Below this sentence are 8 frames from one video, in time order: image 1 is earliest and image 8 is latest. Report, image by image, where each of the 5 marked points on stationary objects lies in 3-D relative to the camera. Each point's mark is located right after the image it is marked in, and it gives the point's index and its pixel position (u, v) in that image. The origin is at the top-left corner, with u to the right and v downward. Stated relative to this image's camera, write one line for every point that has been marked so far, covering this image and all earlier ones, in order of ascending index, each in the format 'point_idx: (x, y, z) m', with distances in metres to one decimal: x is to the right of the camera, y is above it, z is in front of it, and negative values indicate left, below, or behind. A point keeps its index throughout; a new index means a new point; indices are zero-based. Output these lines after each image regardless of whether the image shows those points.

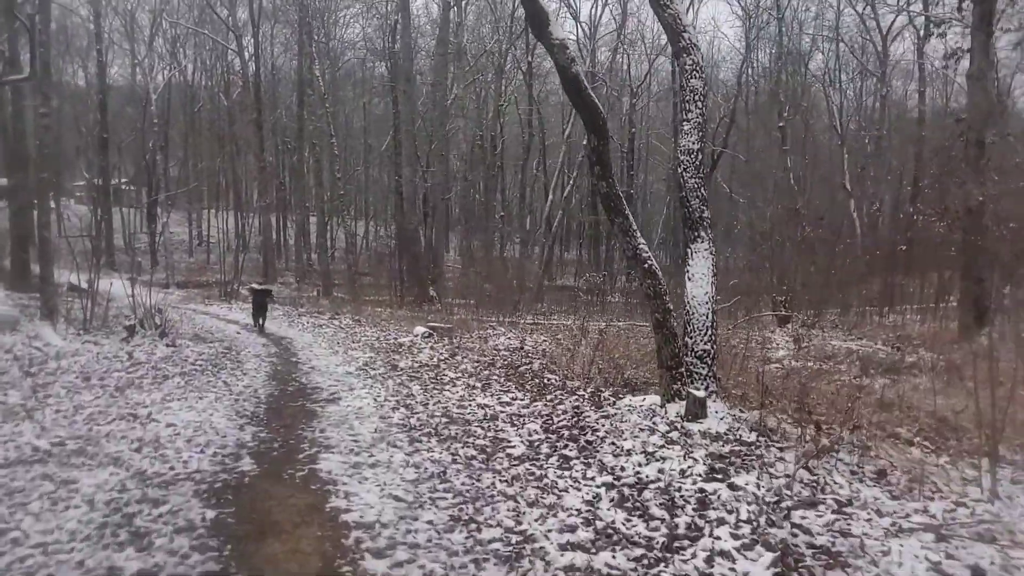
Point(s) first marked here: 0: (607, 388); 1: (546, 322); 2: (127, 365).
0: (+1.0, -1.0, +7.6) m
1: (+0.7, -0.7, +15.4) m
2: (-4.3, -0.9, +8.2) m
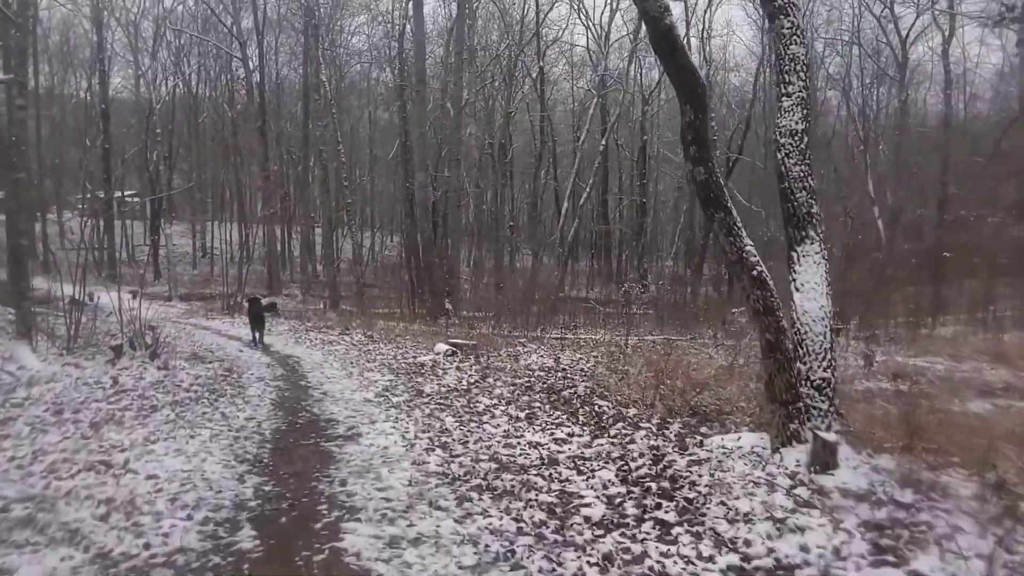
0: (+1.4, -1.1, +6.4) m
1: (+1.2, -1.0, +14.3) m
2: (-3.8, -1.0, +7.0) m
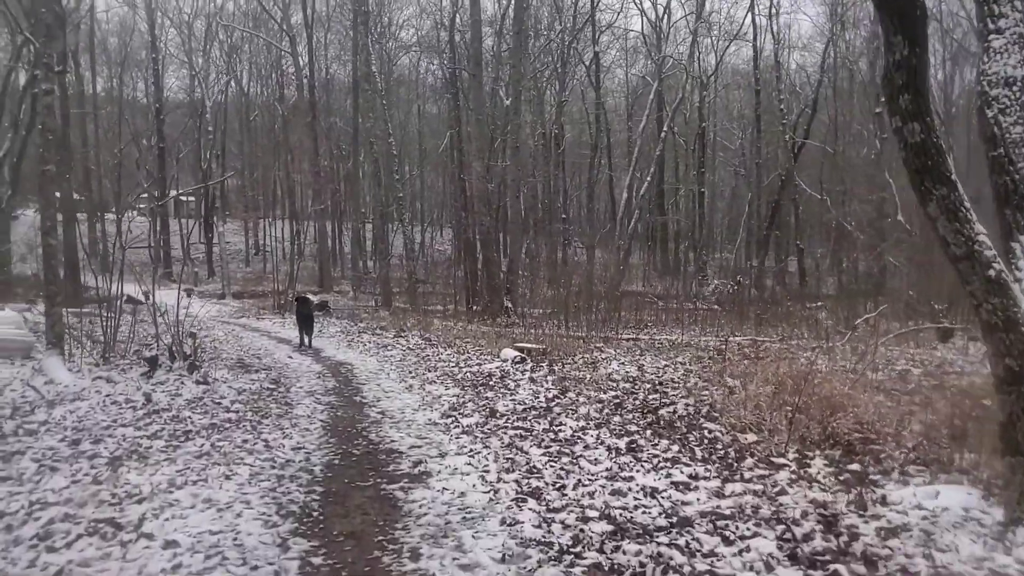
0: (+2.1, -1.2, +5.1) m
1: (+2.4, -0.9, +13.0) m
2: (-3.1, -1.0, +6.1) m
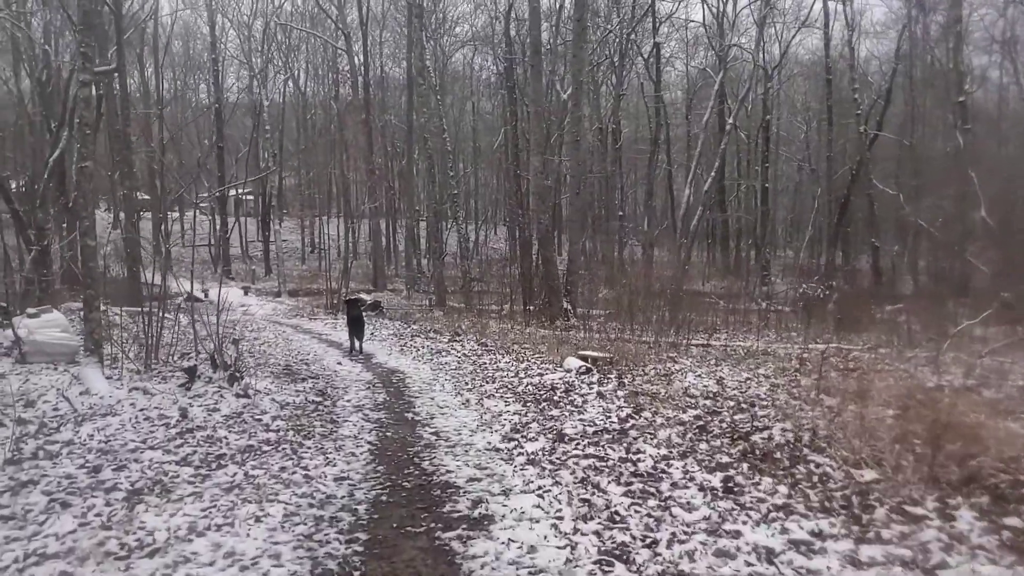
0: (+2.6, -1.2, +4.2) m
1: (+3.4, -1.0, +12.0) m
2: (-2.6, -1.1, +5.5) m
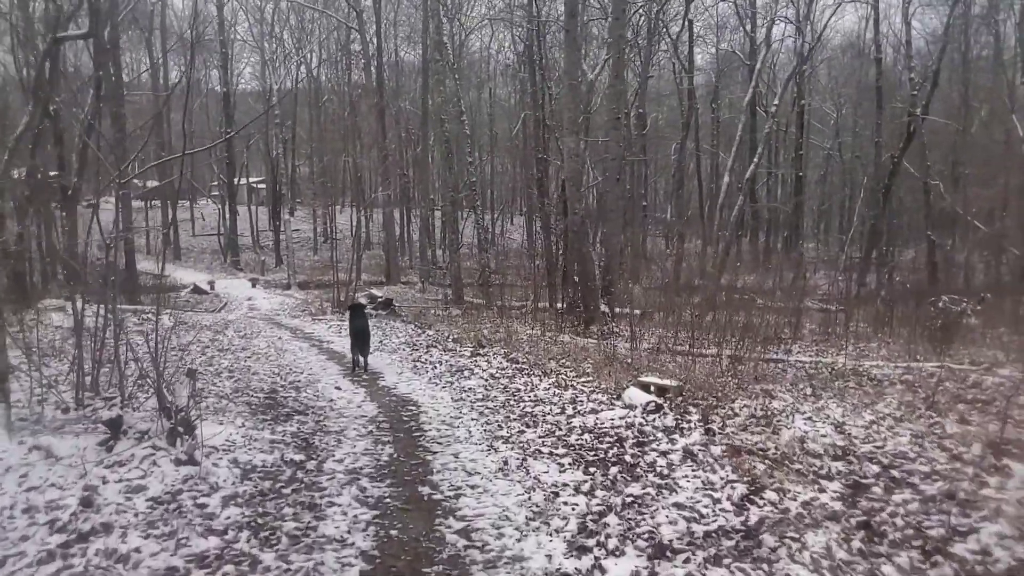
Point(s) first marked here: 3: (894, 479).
0: (+2.9, -1.4, +2.1) m
1: (+3.8, -1.0, +9.9) m
2: (-2.2, -1.2, +3.5) m
3: (+2.6, -1.3, +4.9) m
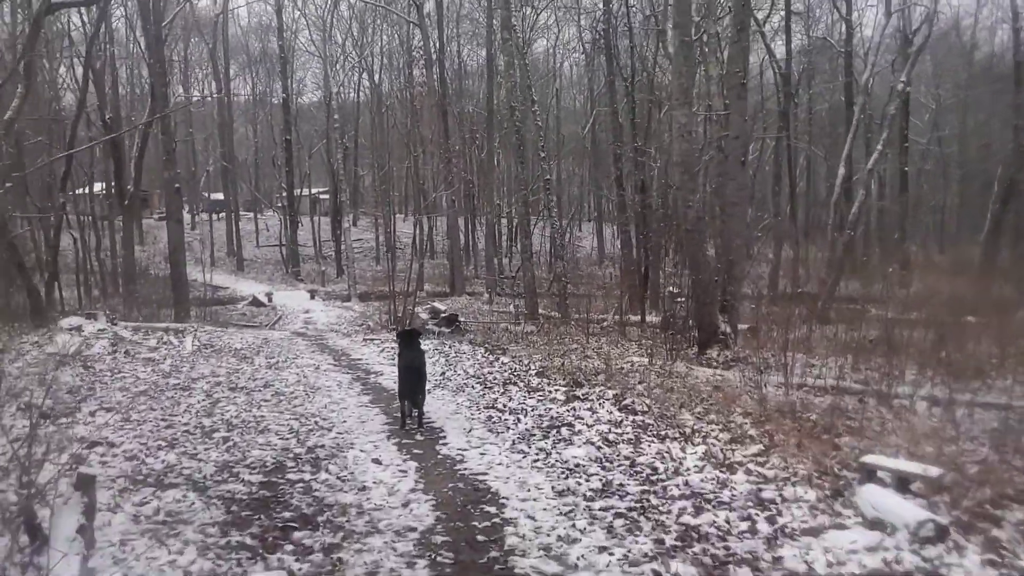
0: (+3.3, -1.5, -1.1) m
1: (+4.9, -1.2, +6.6) m
2: (-1.7, -1.3, +0.8) m
3: (+3.2, -1.4, +1.8) m
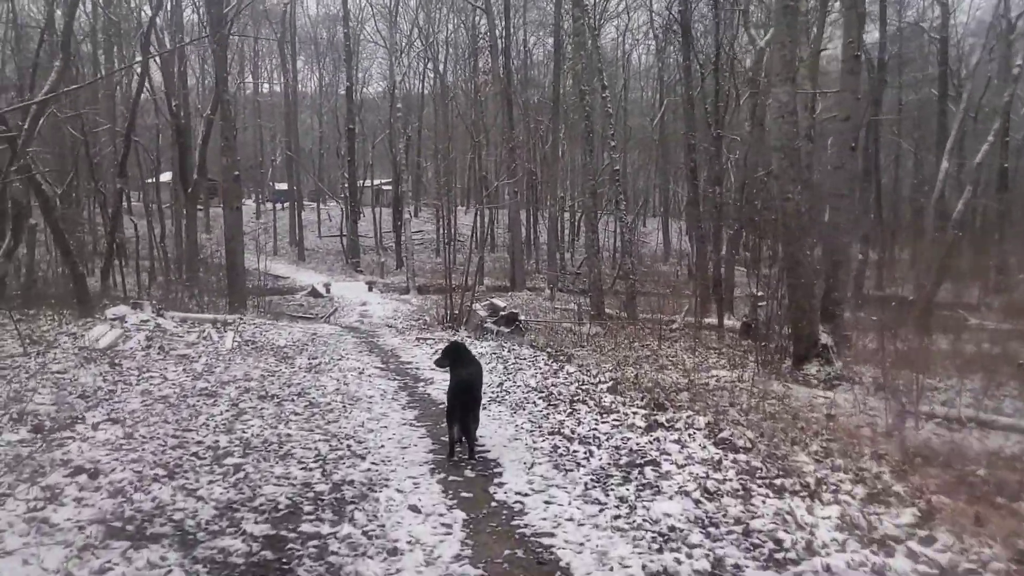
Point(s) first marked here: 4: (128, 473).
0: (+3.2, -1.6, -2.5) m
1: (+5.4, -1.3, +5.0) m
2: (-1.6, -1.4, -0.2) m
3: (+3.3, -1.5, +0.4) m
4: (-2.3, -1.0, +4.5) m
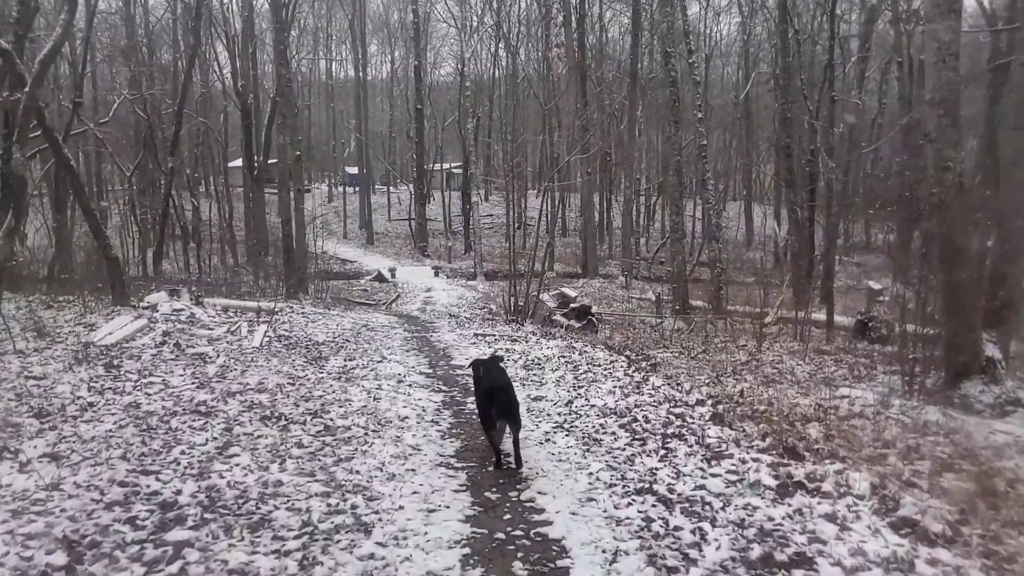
0: (+2.8, -1.8, -4.5) m
1: (+5.7, -1.4, +2.8) m
2: (-1.8, -1.5, -1.8) m
3: (+3.2, -1.6, -1.7) m
4: (-2.0, -1.0, +3.0) m
